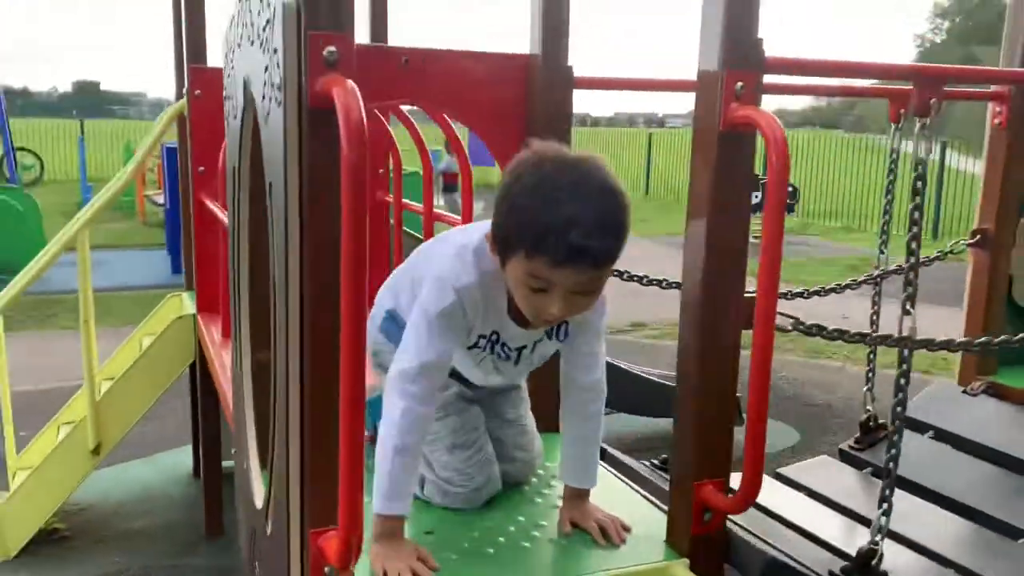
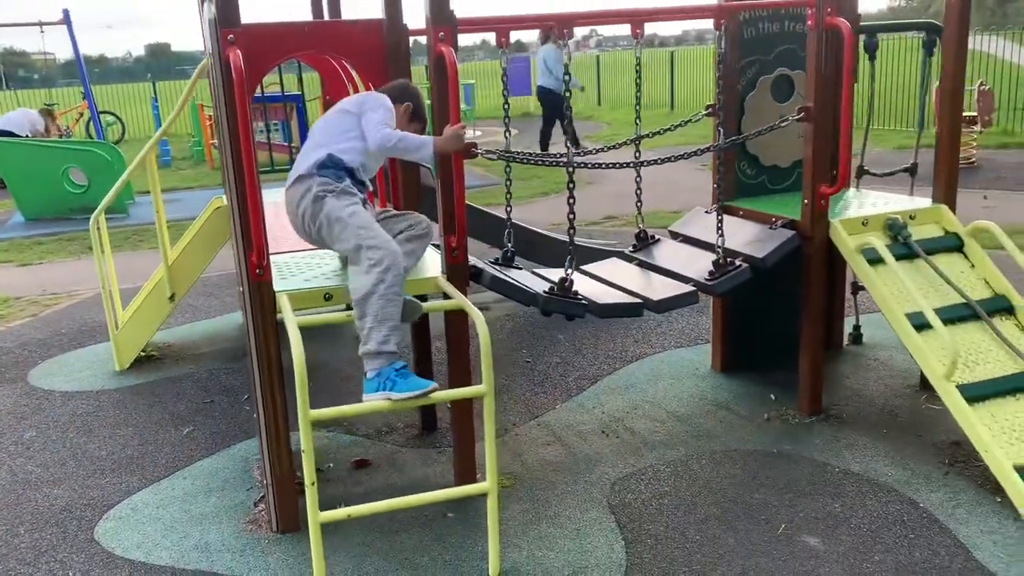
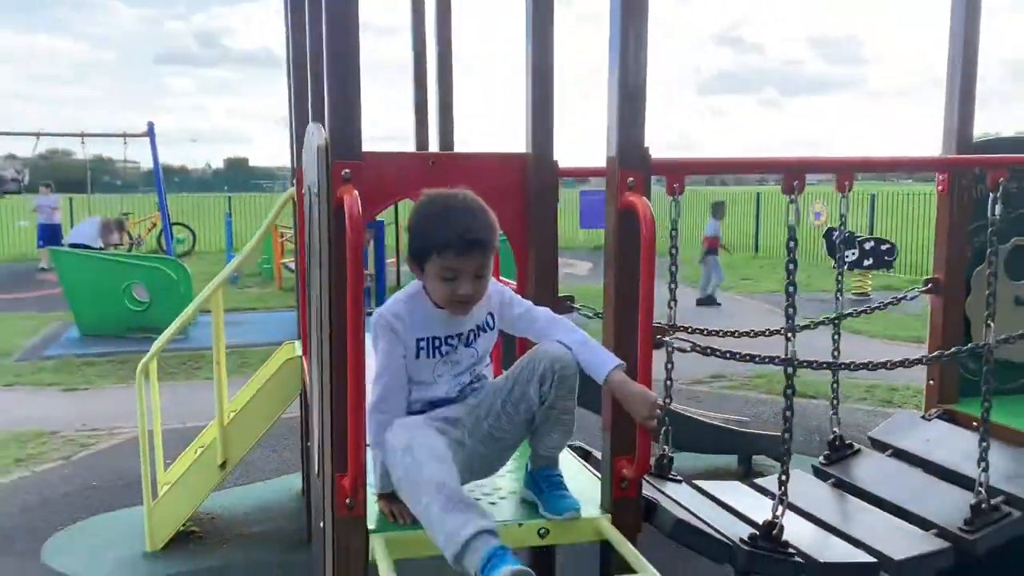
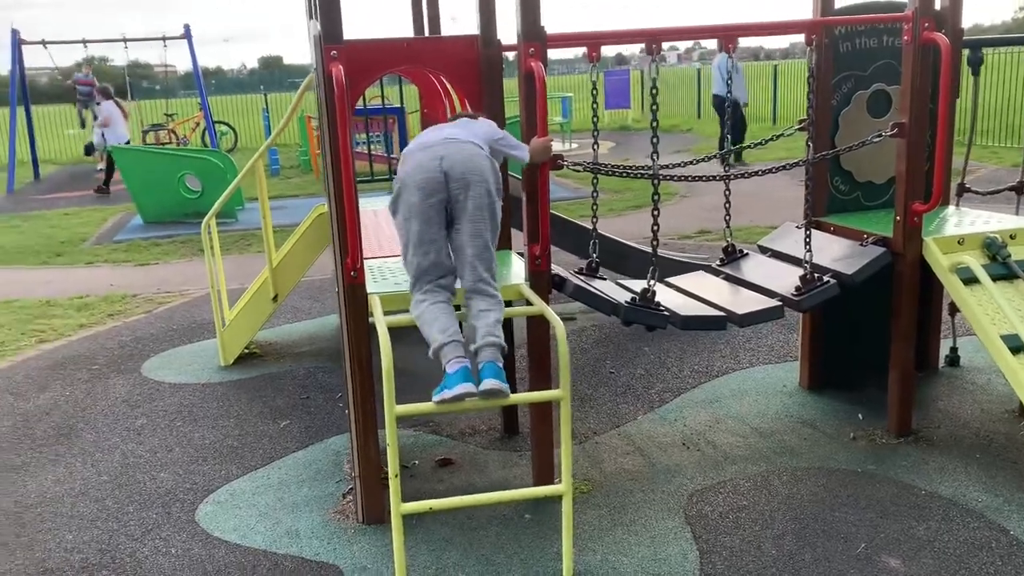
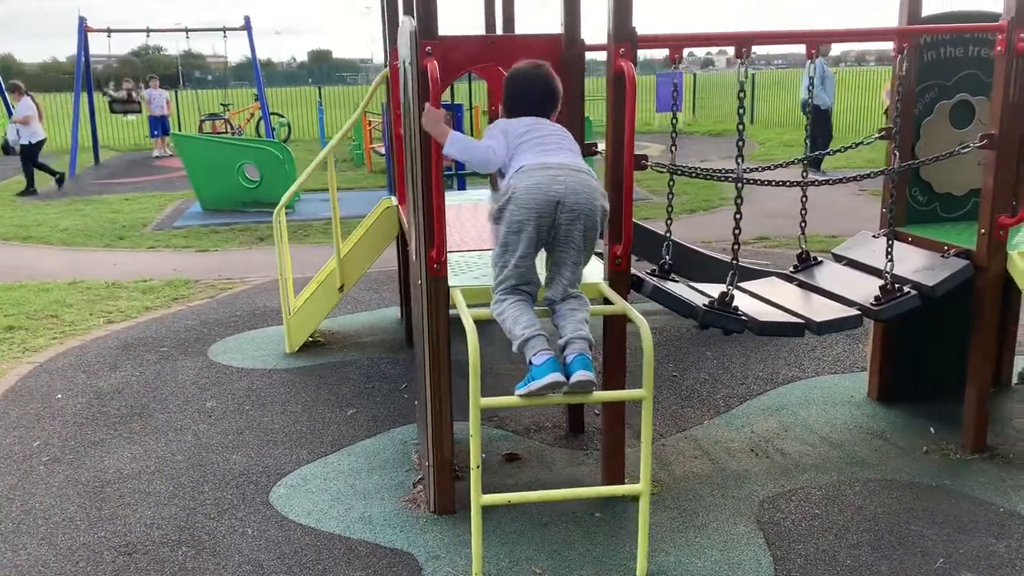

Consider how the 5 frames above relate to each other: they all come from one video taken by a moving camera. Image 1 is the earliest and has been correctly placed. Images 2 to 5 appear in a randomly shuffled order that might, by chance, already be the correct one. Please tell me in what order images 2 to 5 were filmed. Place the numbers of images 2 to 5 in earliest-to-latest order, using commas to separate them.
3, 2, 4, 5
